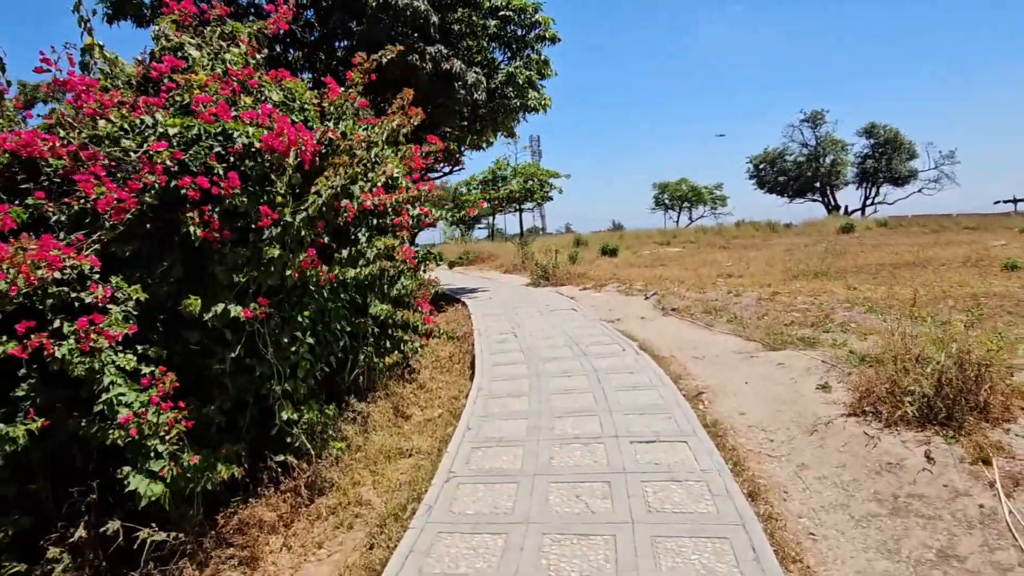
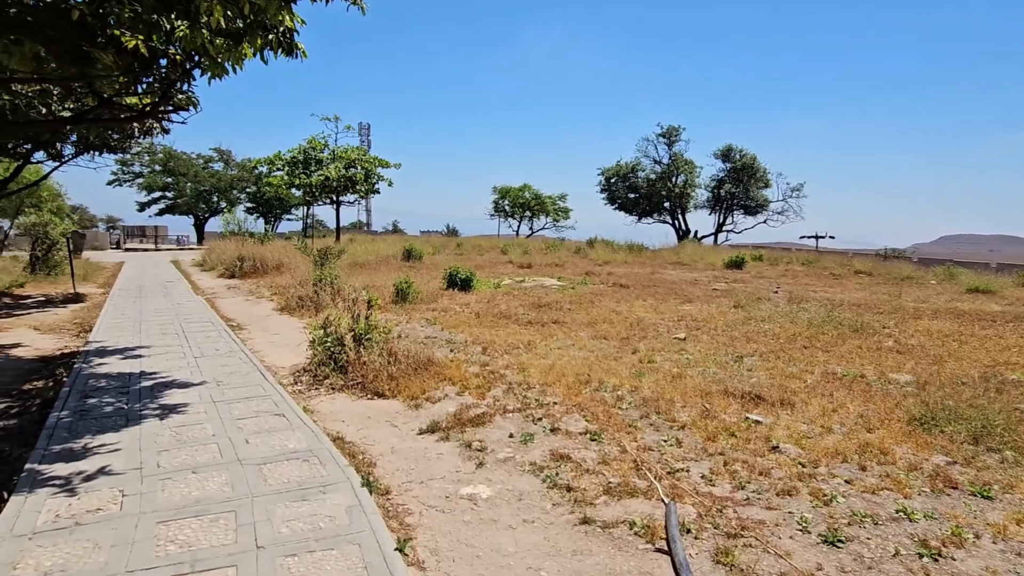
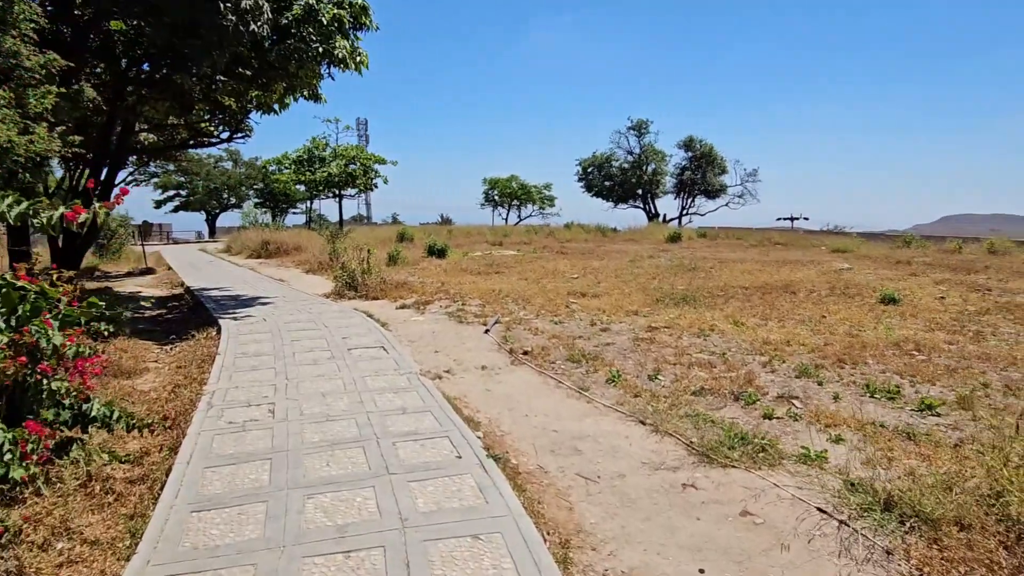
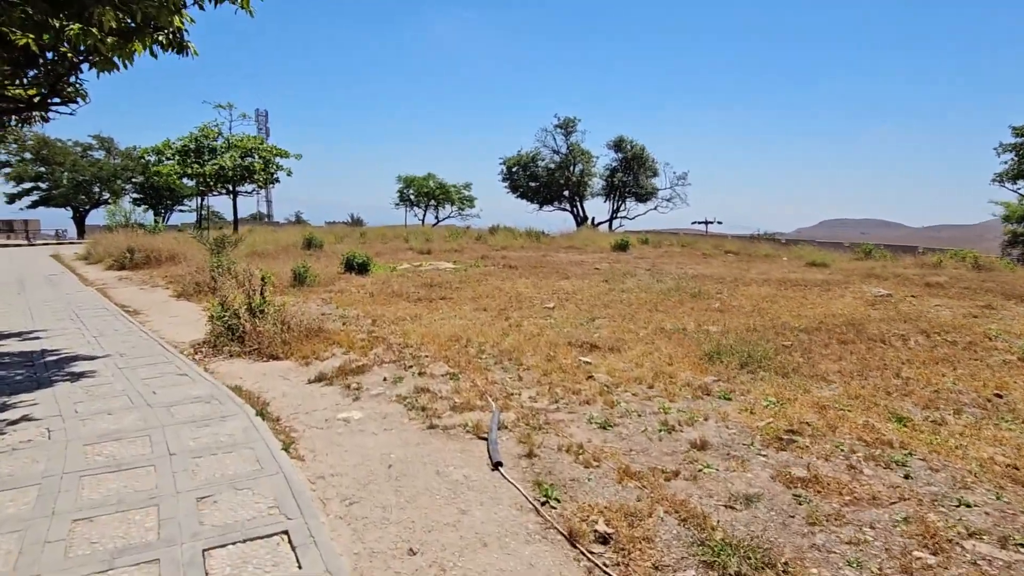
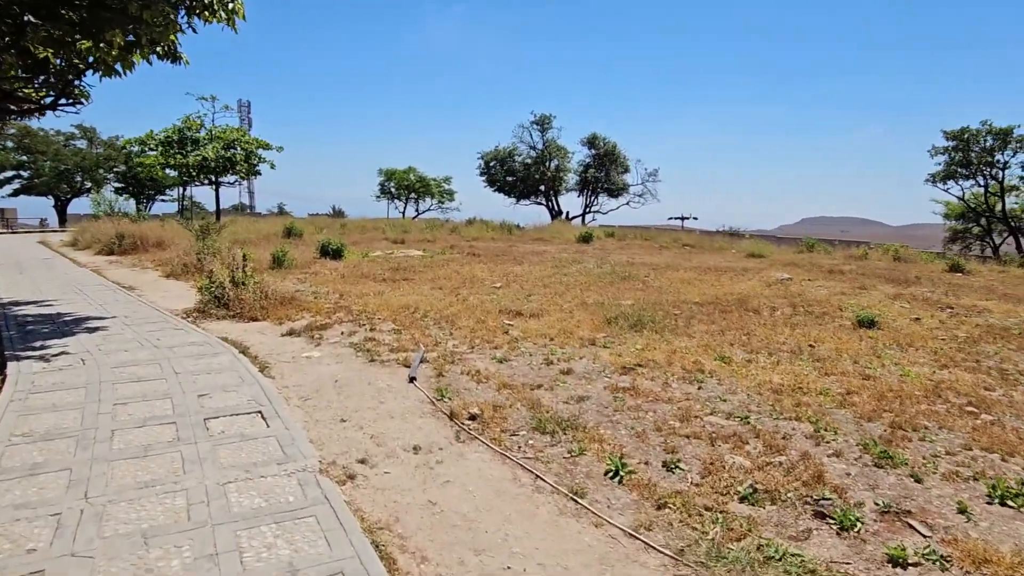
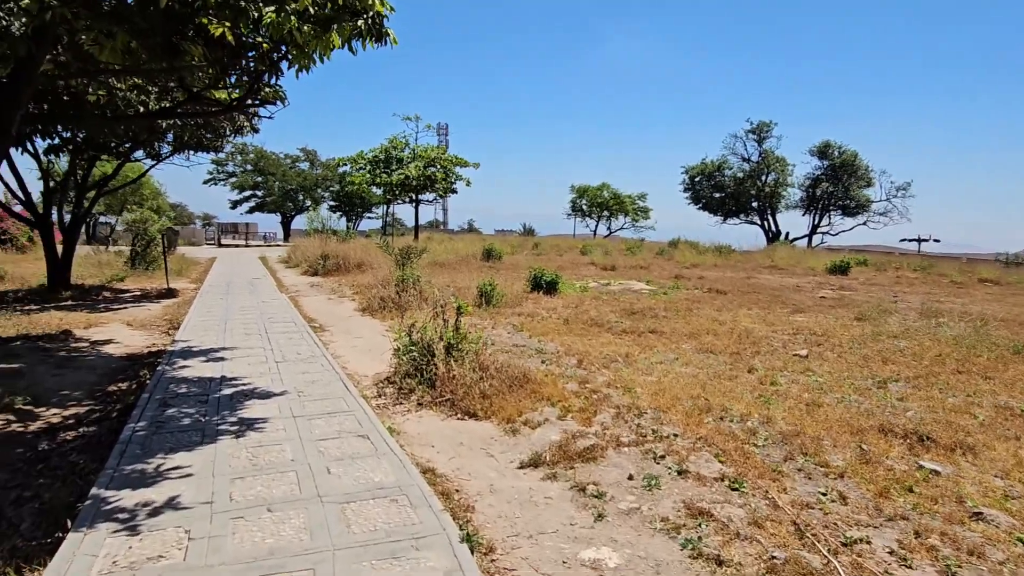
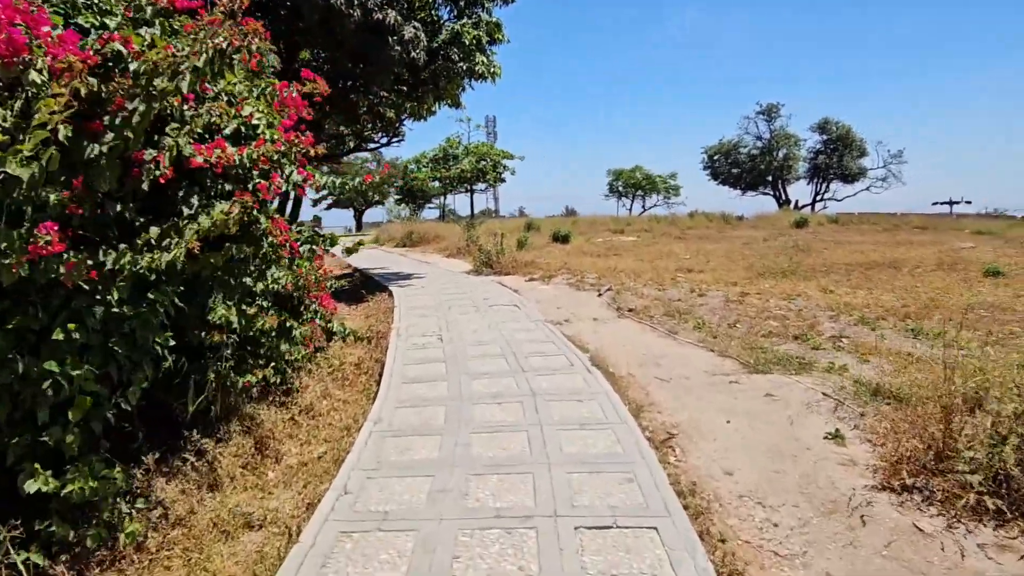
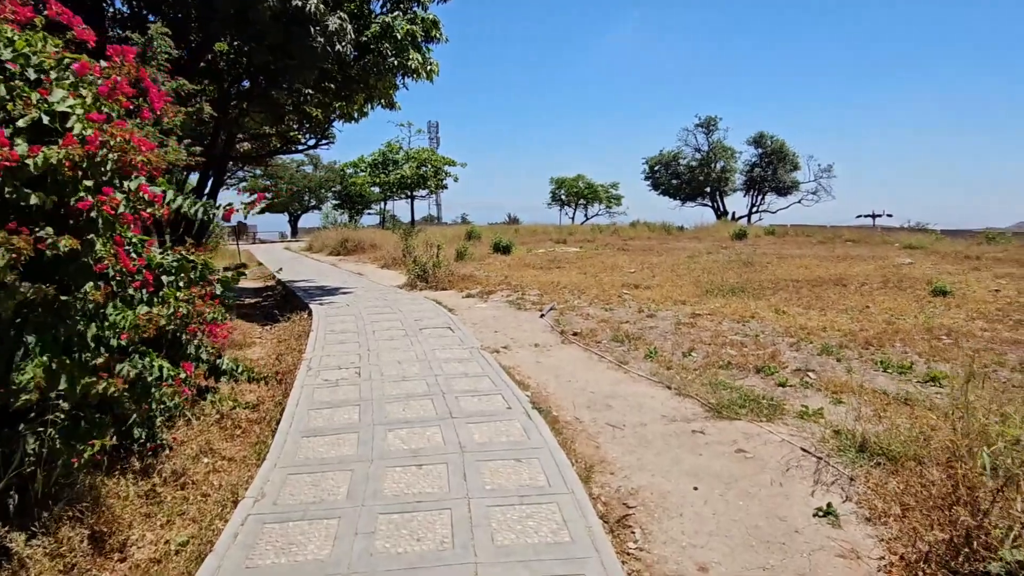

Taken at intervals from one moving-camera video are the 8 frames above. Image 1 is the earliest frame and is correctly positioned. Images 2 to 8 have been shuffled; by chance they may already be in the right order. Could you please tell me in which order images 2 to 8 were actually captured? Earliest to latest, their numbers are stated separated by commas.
7, 8, 3, 5, 4, 2, 6
